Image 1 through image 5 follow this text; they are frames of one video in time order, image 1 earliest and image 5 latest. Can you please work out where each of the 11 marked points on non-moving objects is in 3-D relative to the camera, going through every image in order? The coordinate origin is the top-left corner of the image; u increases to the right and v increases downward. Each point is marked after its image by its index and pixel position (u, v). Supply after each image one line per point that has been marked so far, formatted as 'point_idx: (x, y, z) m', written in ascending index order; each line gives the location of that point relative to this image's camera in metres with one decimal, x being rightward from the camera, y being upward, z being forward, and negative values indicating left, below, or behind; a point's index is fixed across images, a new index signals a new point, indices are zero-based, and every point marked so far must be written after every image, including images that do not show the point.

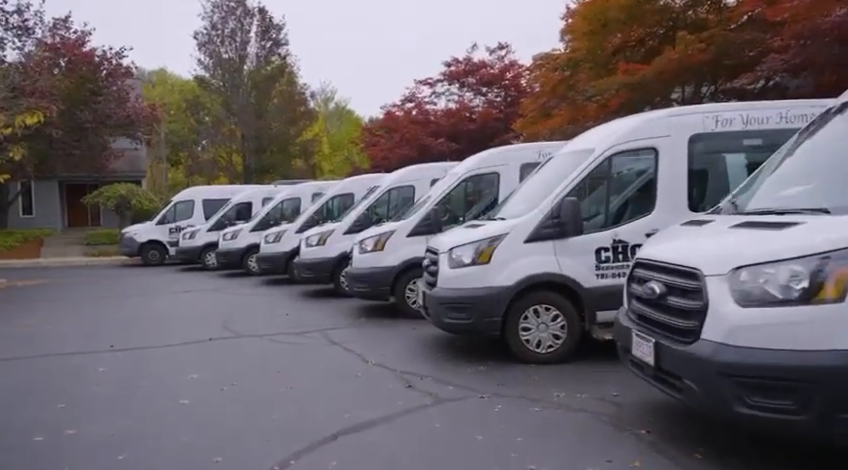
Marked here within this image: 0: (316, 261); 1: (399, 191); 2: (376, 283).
0: (-2.1, -0.5, +12.6) m
1: (-0.4, +0.8, +12.8) m
2: (-0.7, -0.7, +9.6) m
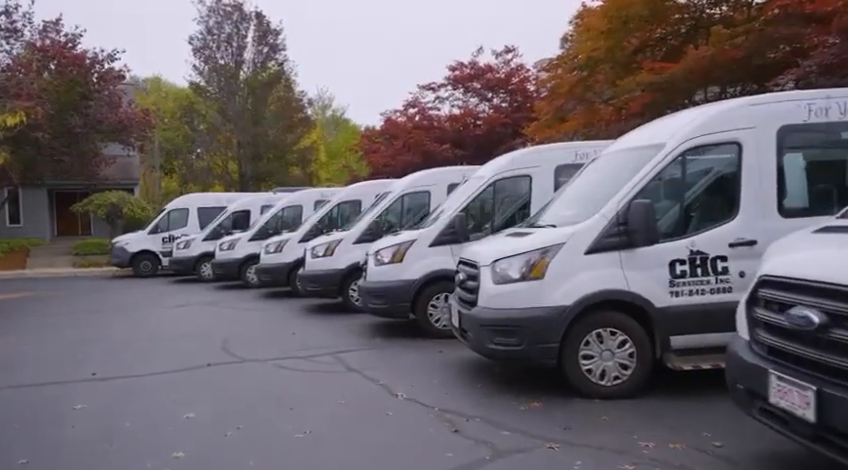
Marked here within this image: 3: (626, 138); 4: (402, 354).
0: (-1.8, -0.7, +11.5) m
1: (-0.1, +0.7, +11.8) m
2: (-0.4, -0.8, +8.5) m
3: (+2.1, +1.0, +7.0) m
4: (-0.2, -1.4, +7.6) m
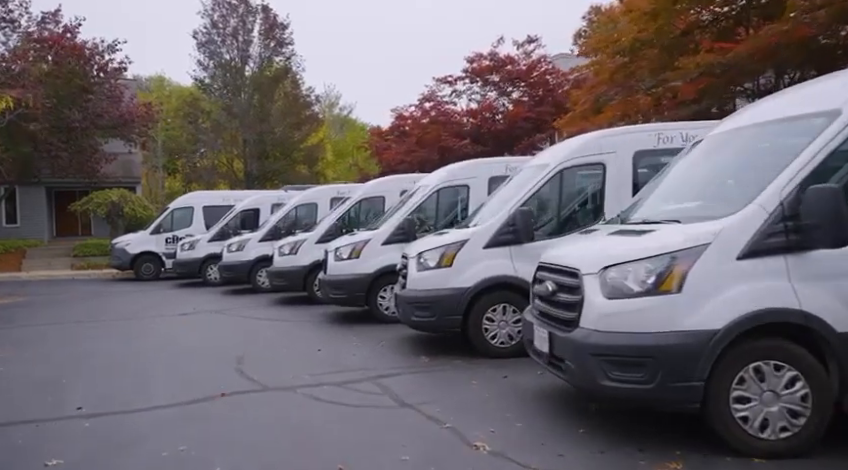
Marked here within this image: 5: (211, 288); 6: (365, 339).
0: (-1.2, -0.7, +10.2) m
1: (+0.4, +0.7, +10.4) m
2: (+0.2, -0.8, +7.1) m
3: (+2.7, +1.0, +5.6) m
4: (+0.3, -1.4, +6.2) m
5: (-5.7, -1.4, +17.7) m
6: (-0.8, -1.4, +8.7) m
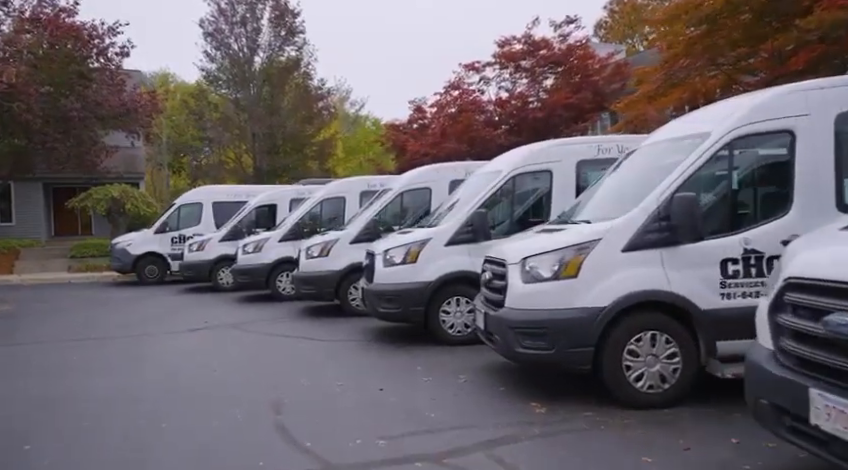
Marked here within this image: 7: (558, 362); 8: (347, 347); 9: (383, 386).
0: (-0.3, -0.6, +8.1) m
1: (+1.3, +0.7, +8.3) m
2: (+1.1, -0.8, +5.0) m
3: (+3.5, +1.0, +3.5) m
4: (+1.2, -1.3, +4.1) m
5: (-4.8, -1.4, +15.6) m
6: (+0.1, -1.4, +6.6) m
7: (+1.0, -1.0, +5.1) m
8: (-1.0, -1.4, +8.2) m
9: (-0.4, -1.4, +6.1) m
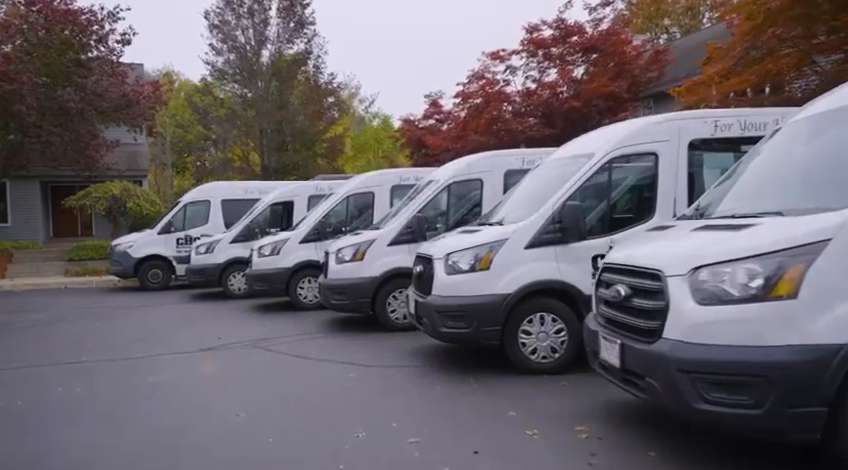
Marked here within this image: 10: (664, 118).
0: (+0.4, -0.6, +6.3) m
1: (+2.1, +0.7, +6.5) m
2: (+1.8, -0.8, +3.3) m
3: (+4.2, +1.0, +1.8) m
4: (+1.9, -1.3, +2.4) m
5: (-4.0, -1.4, +13.9) m
6: (+0.8, -1.3, +4.9) m
7: (+1.7, -1.0, +3.4) m
8: (-0.2, -1.4, +6.5) m
9: (+0.3, -1.4, +4.4) m
10: (+2.4, +1.1, +6.6) m
